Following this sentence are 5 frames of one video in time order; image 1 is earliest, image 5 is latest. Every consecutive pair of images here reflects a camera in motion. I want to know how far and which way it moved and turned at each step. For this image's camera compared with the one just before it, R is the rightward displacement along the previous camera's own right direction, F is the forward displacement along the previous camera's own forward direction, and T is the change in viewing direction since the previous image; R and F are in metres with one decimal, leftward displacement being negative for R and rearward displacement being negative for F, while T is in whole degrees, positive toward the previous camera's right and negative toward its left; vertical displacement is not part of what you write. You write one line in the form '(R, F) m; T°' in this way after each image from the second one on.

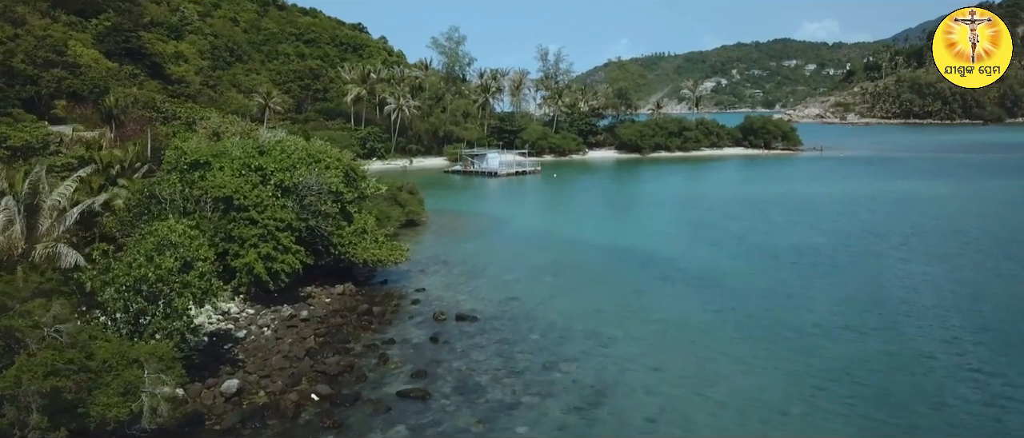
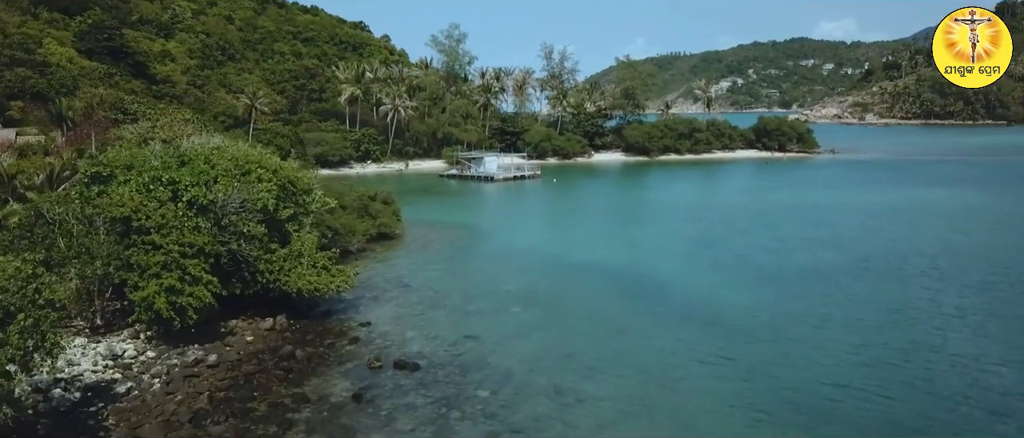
(+1.6, +4.1) m; -1°
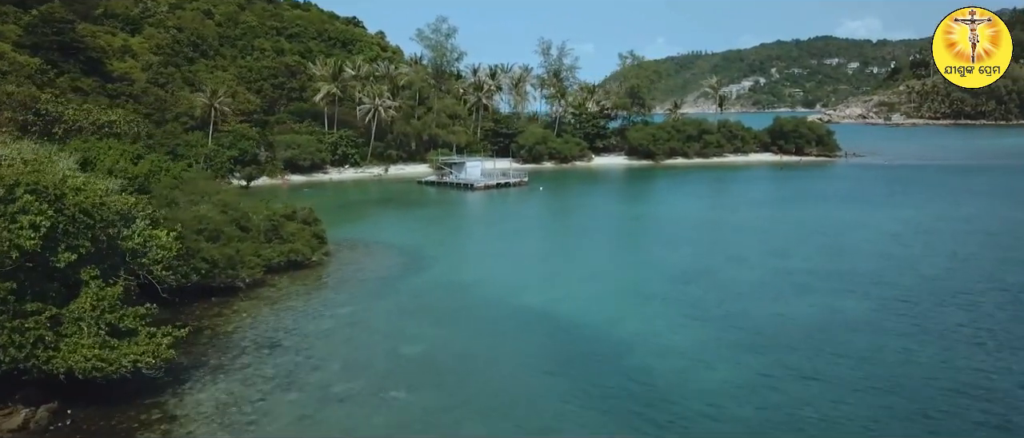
(+3.2, +7.3) m; -2°
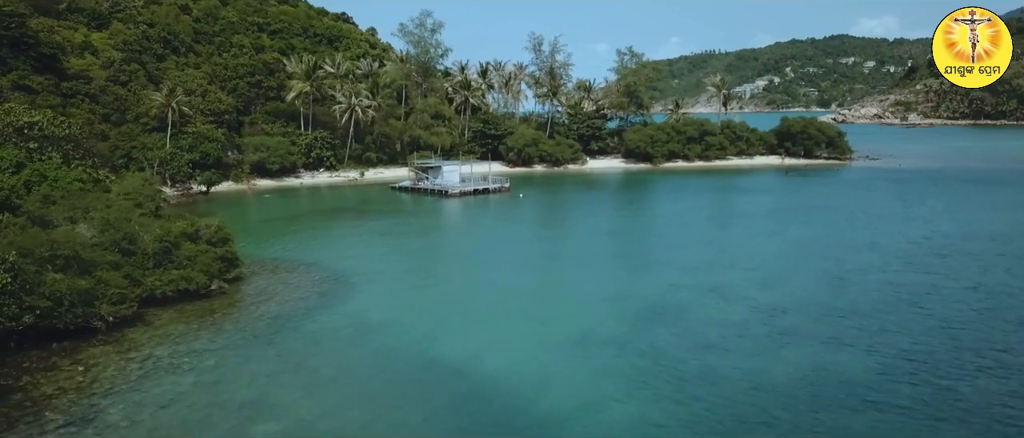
(+2.7, +5.2) m; -1°
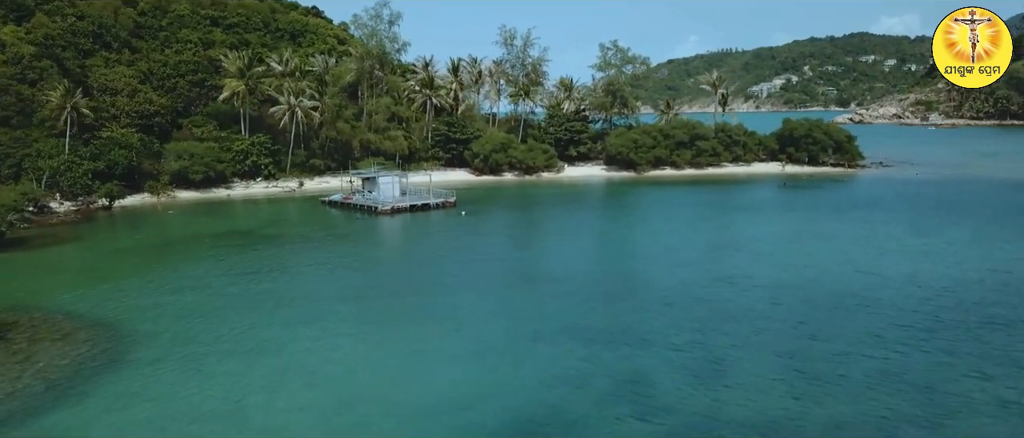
(+4.9, +8.8) m; -1°
